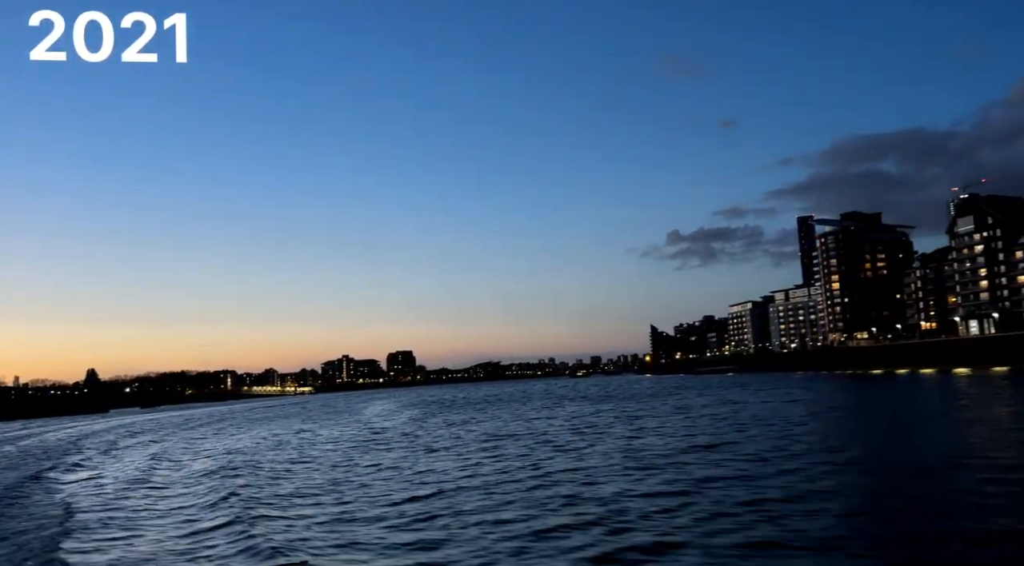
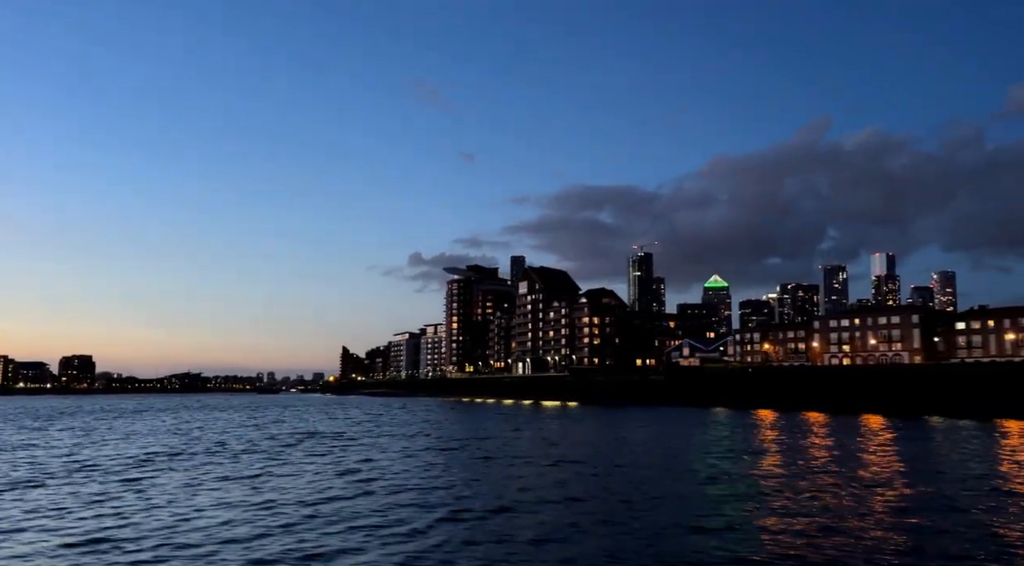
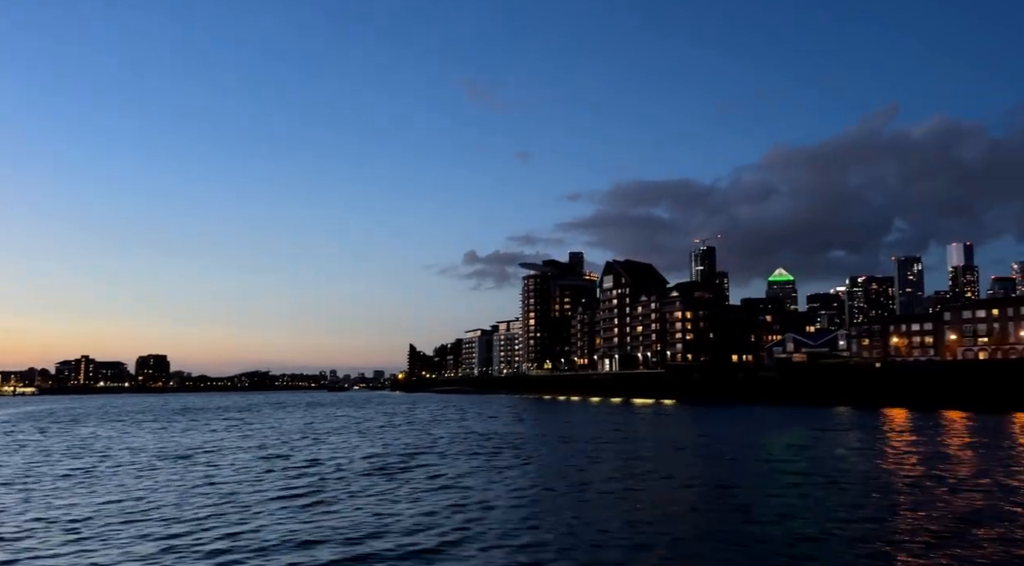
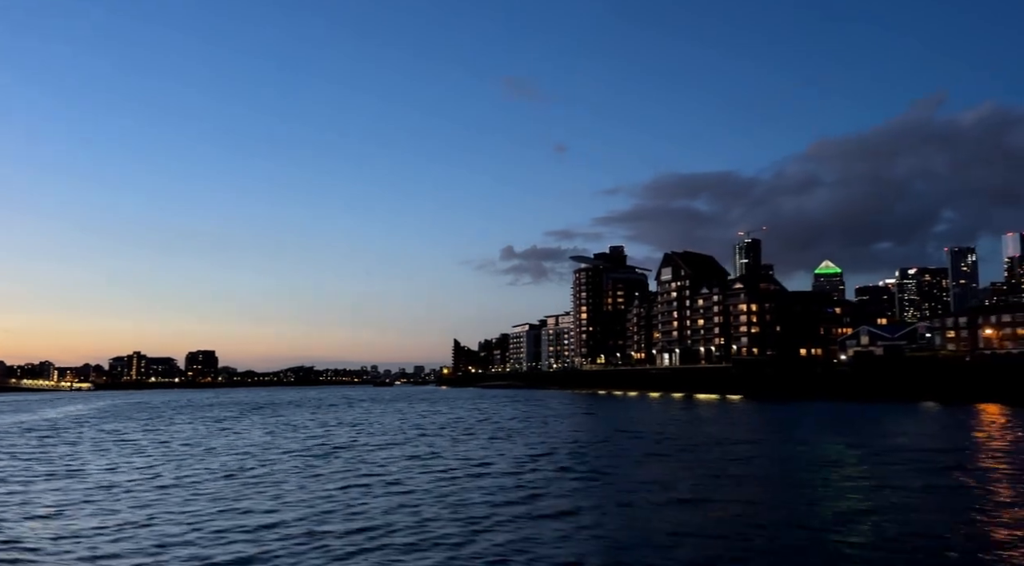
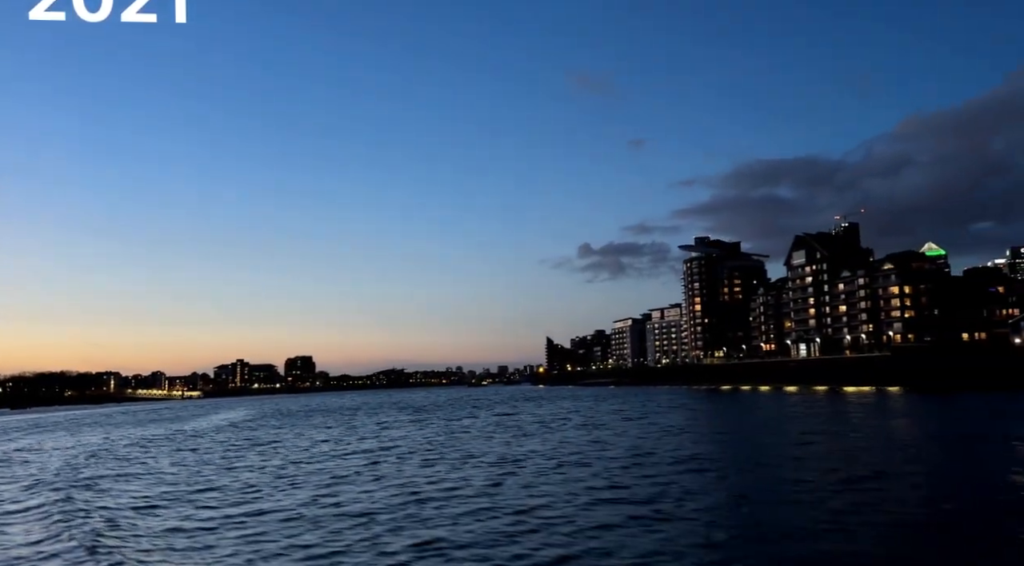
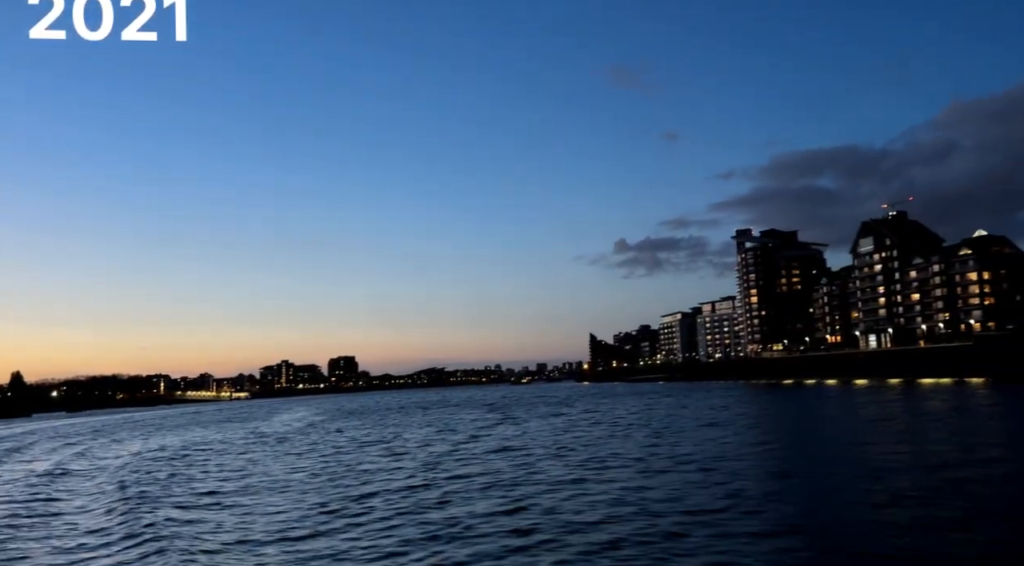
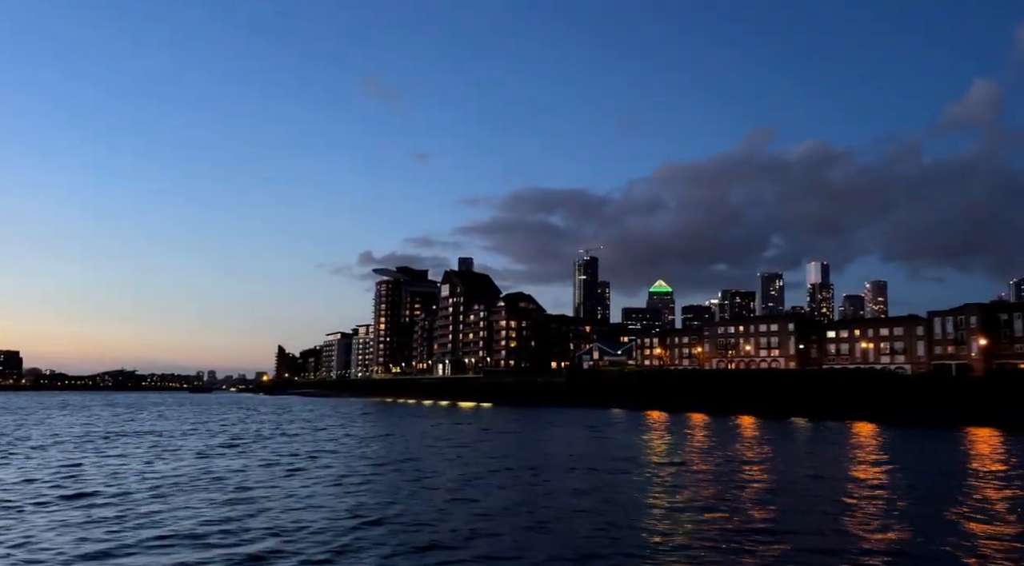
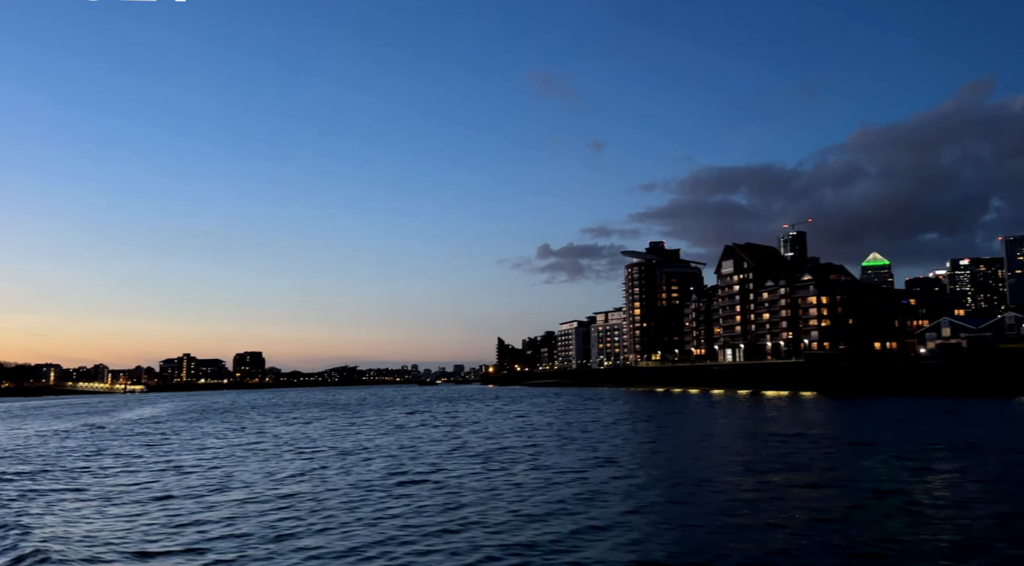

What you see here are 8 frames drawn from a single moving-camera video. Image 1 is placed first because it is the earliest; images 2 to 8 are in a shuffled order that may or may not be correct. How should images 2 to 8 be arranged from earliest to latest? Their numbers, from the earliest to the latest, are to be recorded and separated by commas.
6, 5, 8, 4, 3, 2, 7
